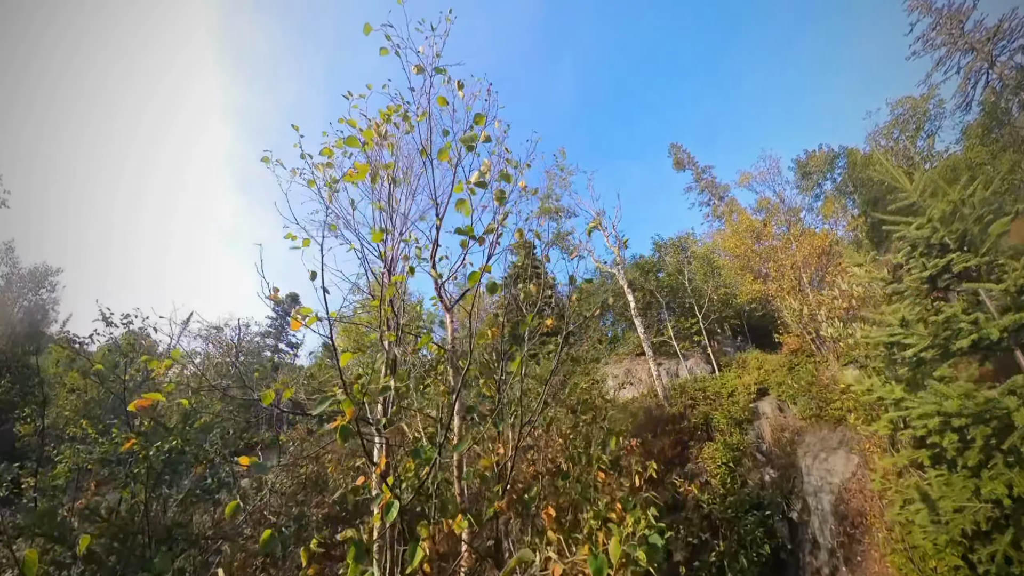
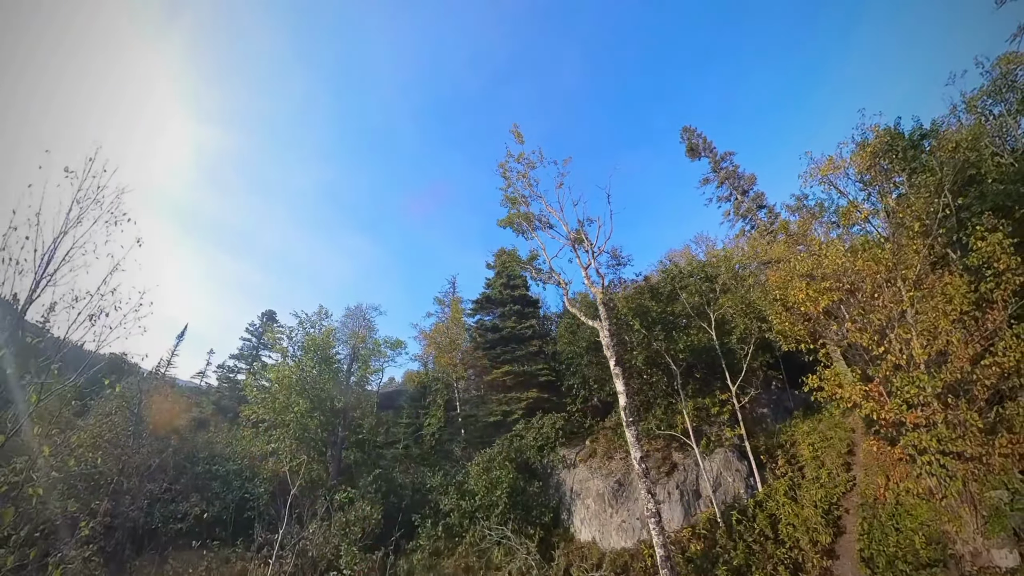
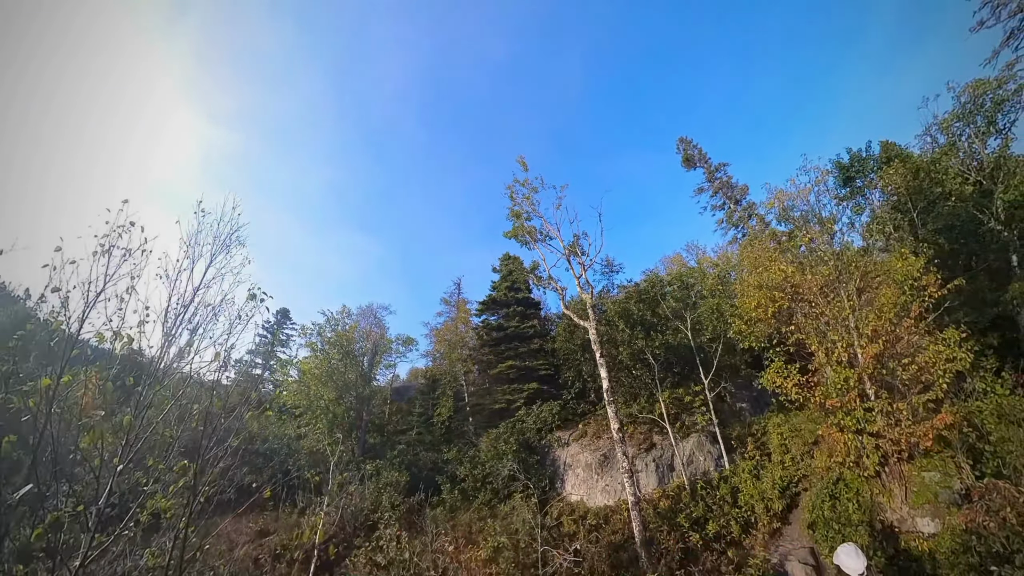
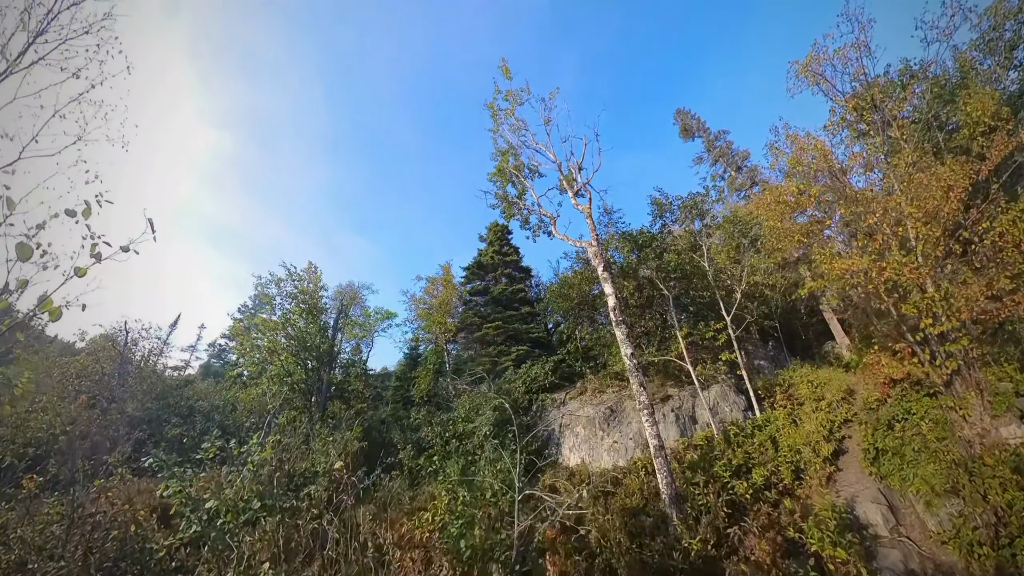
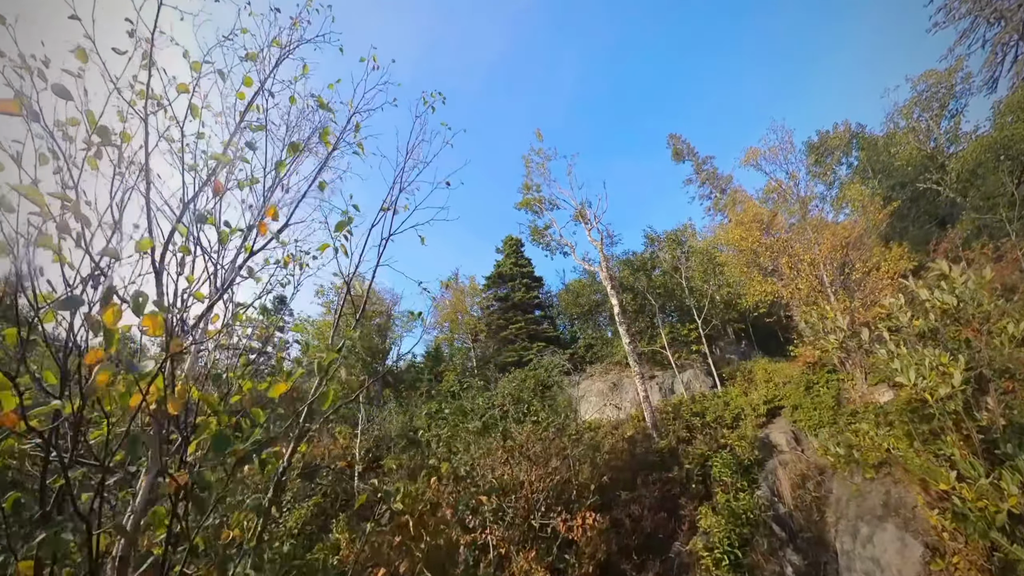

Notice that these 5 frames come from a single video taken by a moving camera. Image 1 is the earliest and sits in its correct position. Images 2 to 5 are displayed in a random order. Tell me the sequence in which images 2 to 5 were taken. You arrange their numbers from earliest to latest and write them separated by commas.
5, 4, 2, 3
